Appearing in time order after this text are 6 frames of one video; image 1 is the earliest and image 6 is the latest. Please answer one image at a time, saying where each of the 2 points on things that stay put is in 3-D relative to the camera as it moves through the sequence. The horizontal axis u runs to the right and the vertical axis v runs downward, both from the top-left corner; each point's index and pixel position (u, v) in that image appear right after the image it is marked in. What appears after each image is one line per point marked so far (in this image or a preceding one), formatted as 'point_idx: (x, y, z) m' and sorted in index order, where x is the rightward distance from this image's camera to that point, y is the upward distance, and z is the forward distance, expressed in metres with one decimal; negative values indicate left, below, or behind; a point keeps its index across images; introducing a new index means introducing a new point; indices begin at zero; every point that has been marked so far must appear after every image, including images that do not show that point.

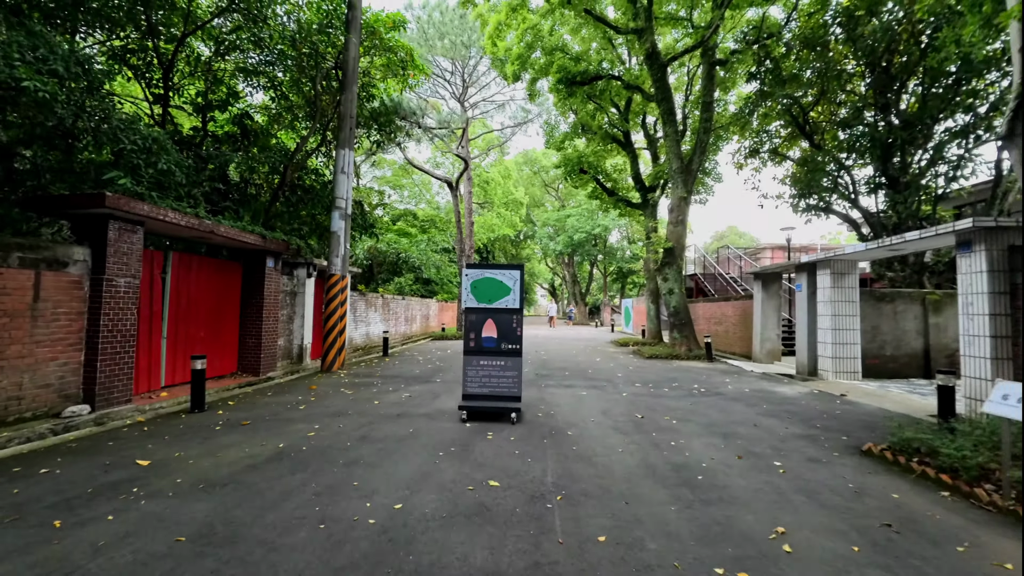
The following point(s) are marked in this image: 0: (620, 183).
0: (+4.2, +4.1, +18.7) m
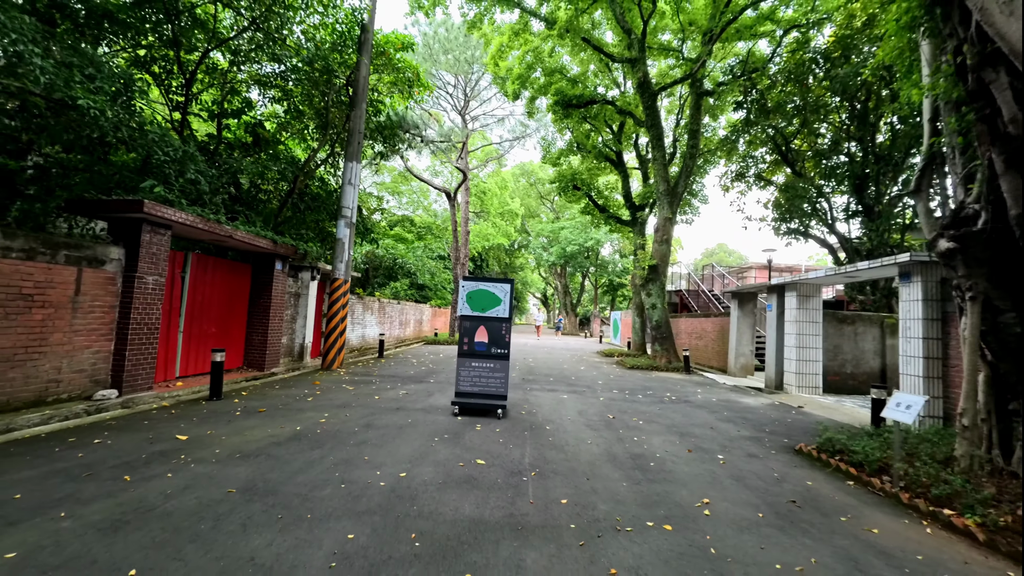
0: (+4.0, +3.6, +19.5) m
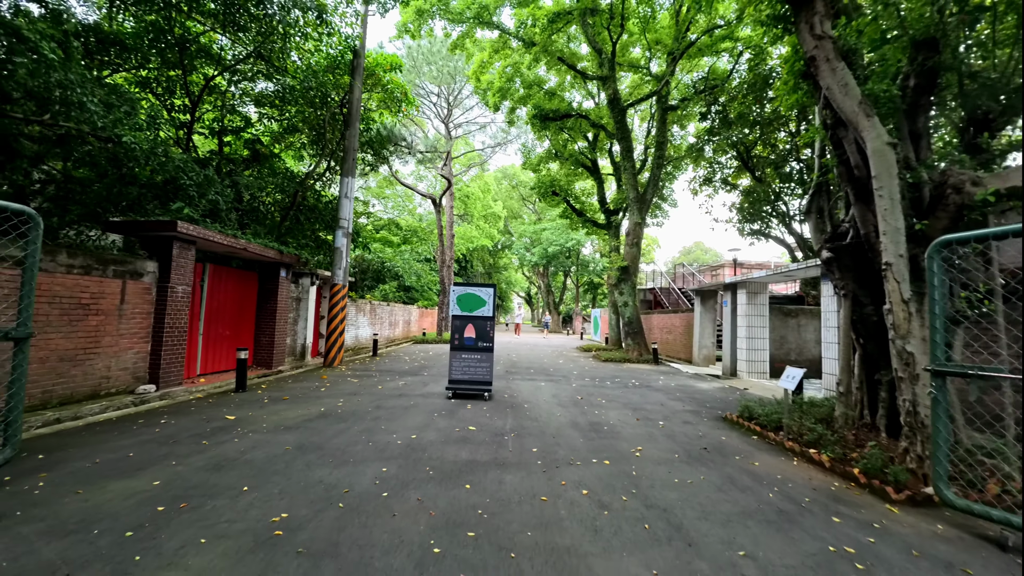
0: (+3.2, +3.6, +20.8) m
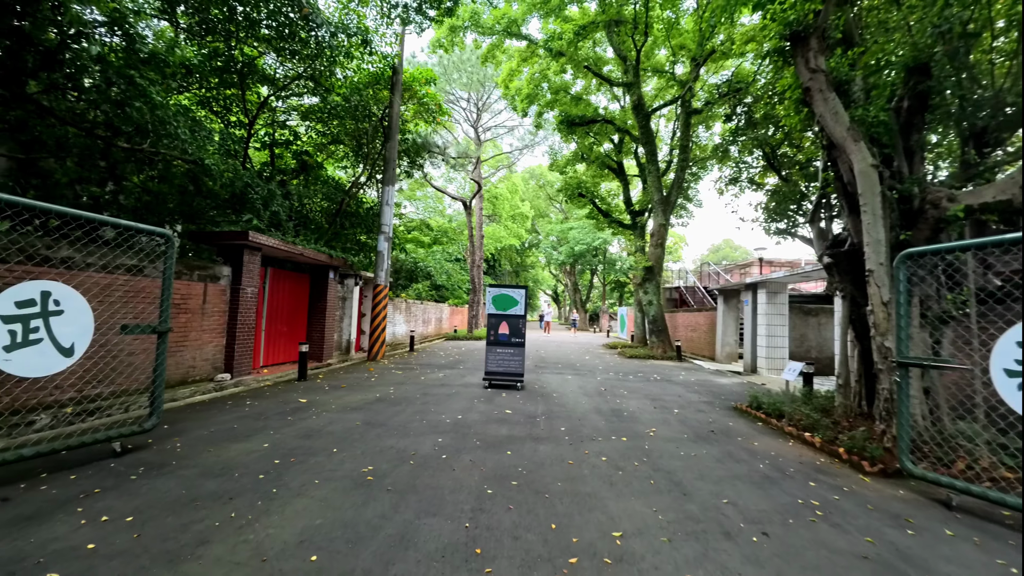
0: (+4.5, +3.7, +21.3) m
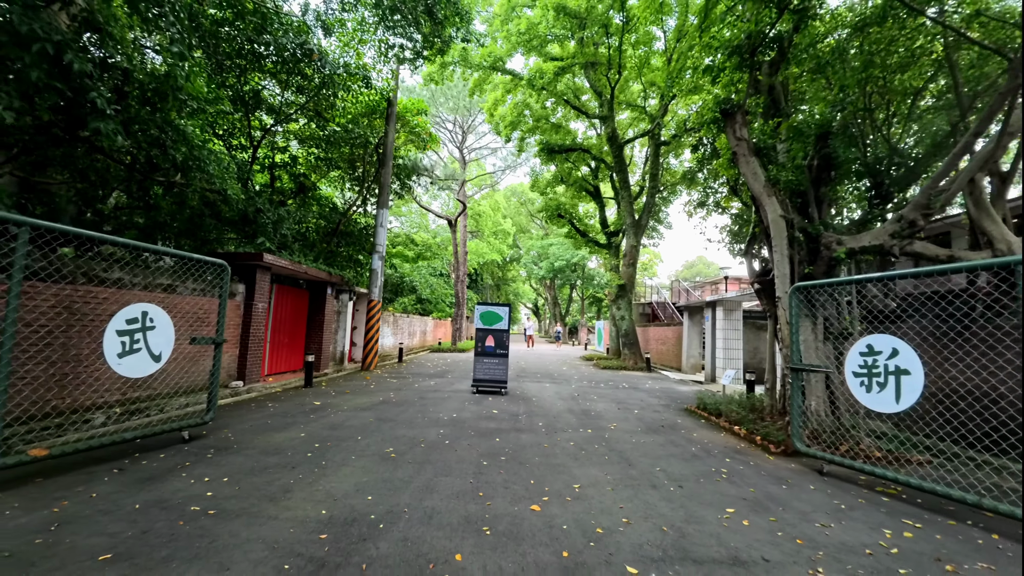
0: (+3.7, +2.9, +22.7) m
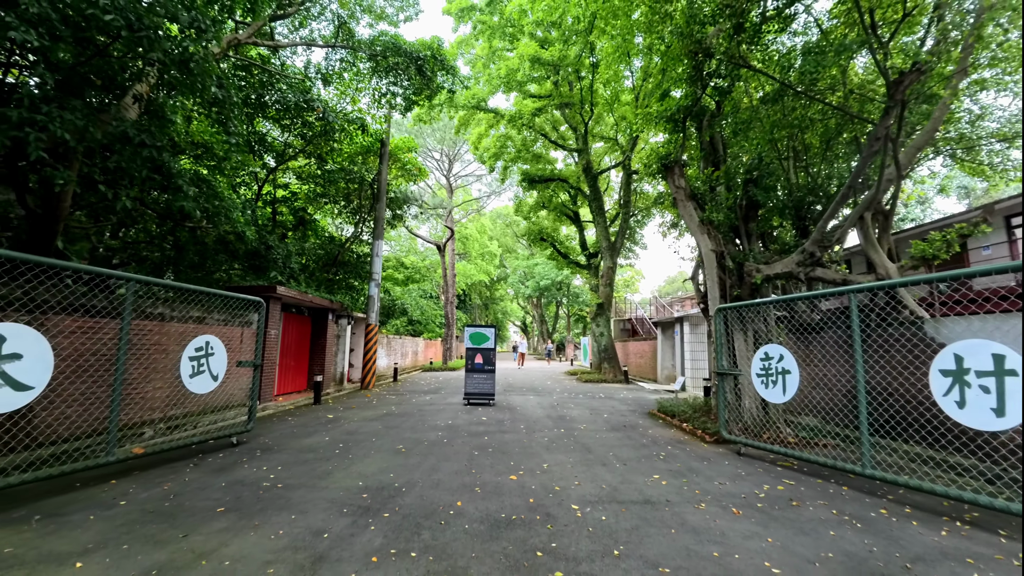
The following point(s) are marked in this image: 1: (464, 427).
0: (+3.0, +2.0, +24.1) m
1: (-0.7, -2.1, +7.2) m
